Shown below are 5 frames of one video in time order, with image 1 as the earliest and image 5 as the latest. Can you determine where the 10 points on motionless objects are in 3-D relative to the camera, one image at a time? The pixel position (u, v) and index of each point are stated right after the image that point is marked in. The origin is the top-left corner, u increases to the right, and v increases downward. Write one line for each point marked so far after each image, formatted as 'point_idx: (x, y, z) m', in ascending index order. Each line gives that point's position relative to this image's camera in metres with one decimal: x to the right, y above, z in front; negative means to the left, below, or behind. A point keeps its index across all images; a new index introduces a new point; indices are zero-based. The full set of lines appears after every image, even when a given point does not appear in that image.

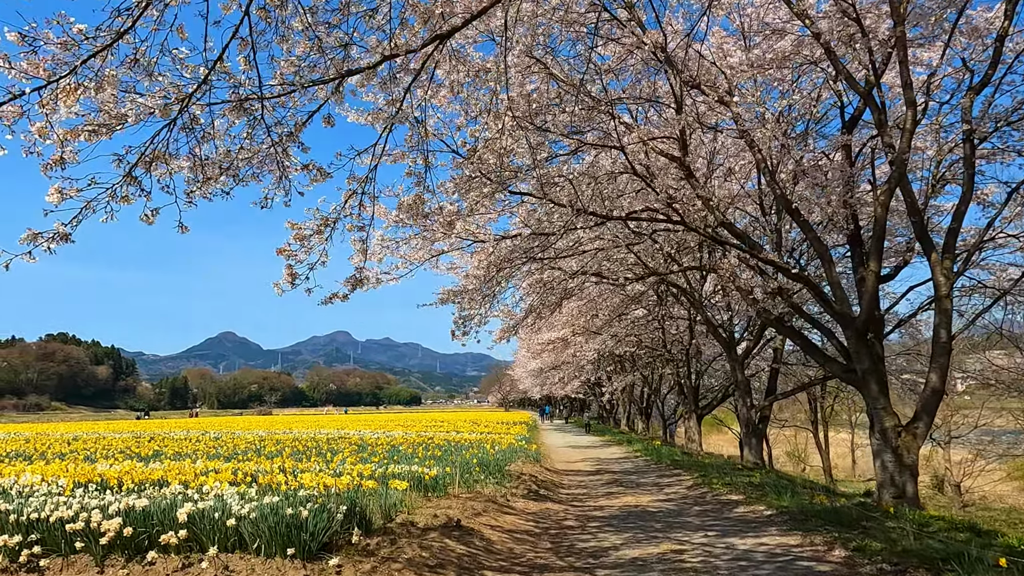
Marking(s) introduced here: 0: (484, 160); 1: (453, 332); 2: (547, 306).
0: (-0.4, +1.5, +7.4) m
1: (-0.9, -0.7, +9.8) m
2: (+0.6, -0.3, +11.9) m
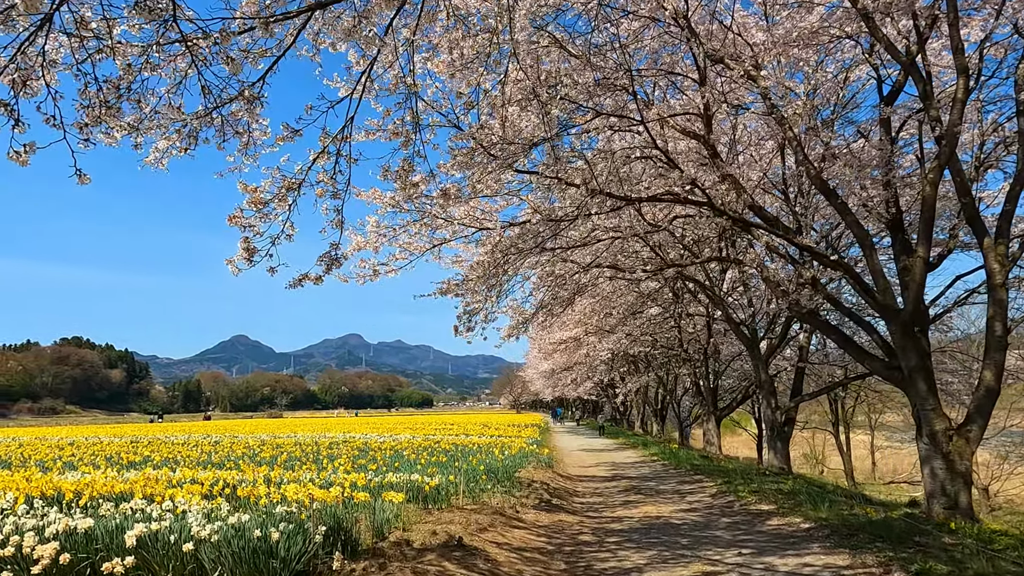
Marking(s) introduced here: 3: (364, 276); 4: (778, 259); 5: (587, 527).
0: (-0.3, +1.6, +6.7) m
1: (-0.8, -0.6, +9.1) m
2: (+0.8, -0.2, +11.1) m
3: (-2.0, +0.2, +8.6) m
4: (+4.2, +0.5, +10.1) m
5: (+0.9, -2.8, +7.6) m
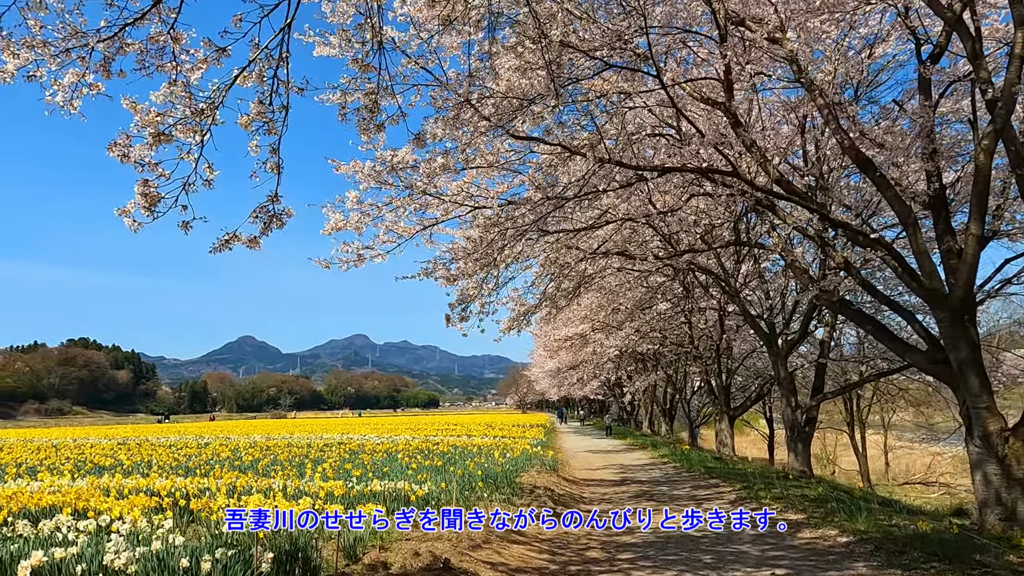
0: (-0.3, +1.7, +5.9) m
1: (-0.8, -0.4, +8.3) m
2: (+0.8, -0.1, +10.3) m
3: (-2.0, +0.3, +7.8) m
4: (+4.2, +0.6, +9.3) m
5: (+0.9, -2.7, +6.8) m
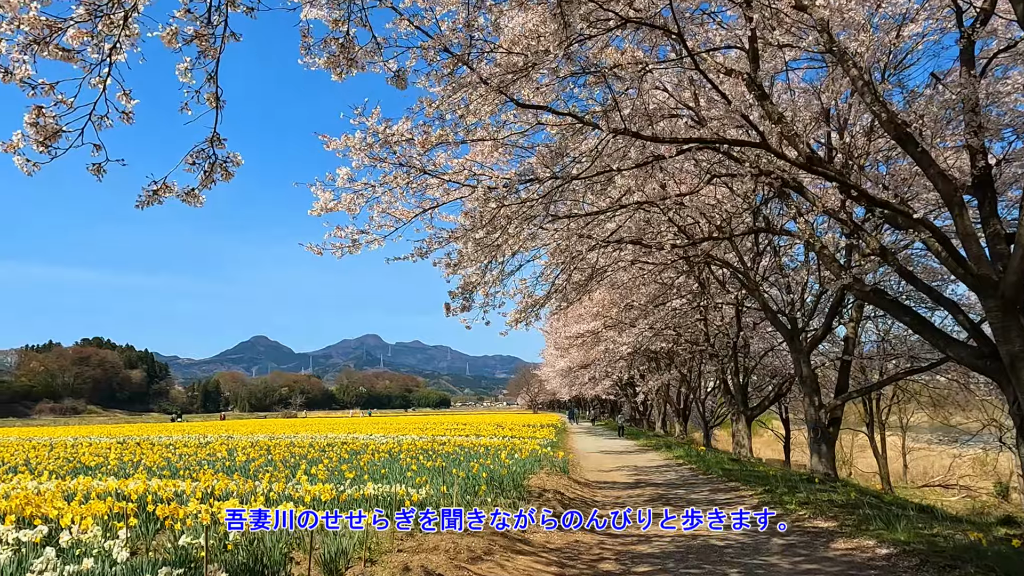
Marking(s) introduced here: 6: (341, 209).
0: (-0.3, +1.9, +5.3) m
1: (-0.7, -0.3, +7.7) m
2: (+0.9, +0.1, +9.7) m
3: (-1.9, +0.4, +7.3) m
4: (+4.3, +0.8, +8.6) m
5: (+0.9, -2.5, +6.2) m
6: (-1.7, +0.8, +6.5) m
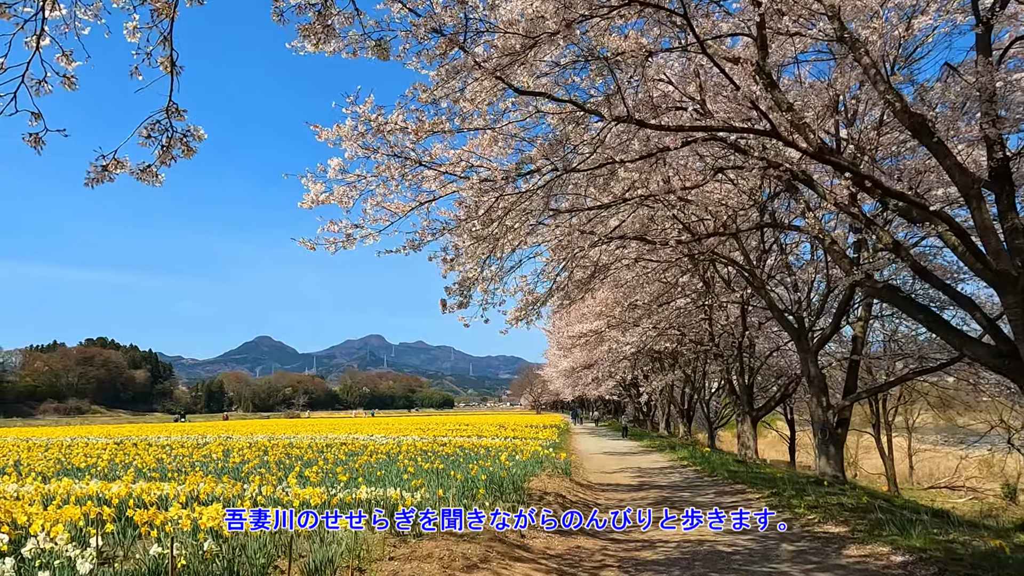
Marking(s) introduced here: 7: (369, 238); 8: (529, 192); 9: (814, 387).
0: (-0.3, +1.9, +5.1) m
1: (-0.7, -0.2, +7.5) m
2: (+0.9, +0.1, +9.5) m
3: (-1.9, +0.5, +7.1) m
4: (+4.3, +0.8, +8.4) m
5: (+0.9, -2.5, +6.0) m
6: (-1.7, +0.8, +6.3) m
7: (-1.6, +0.5, +7.0) m
8: (+0.2, +1.0, +6.6) m
9: (+5.8, -1.9, +12.4) m
